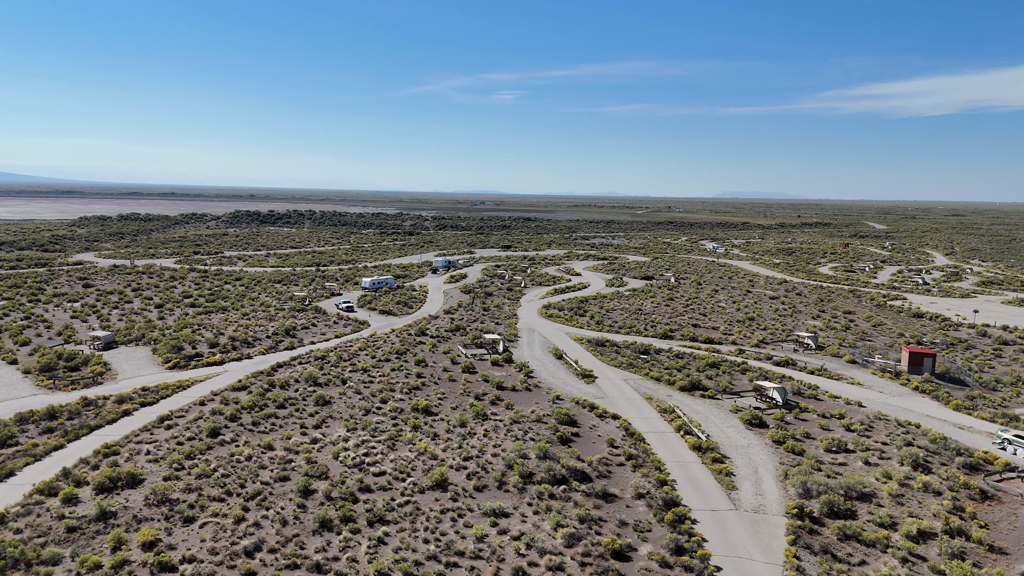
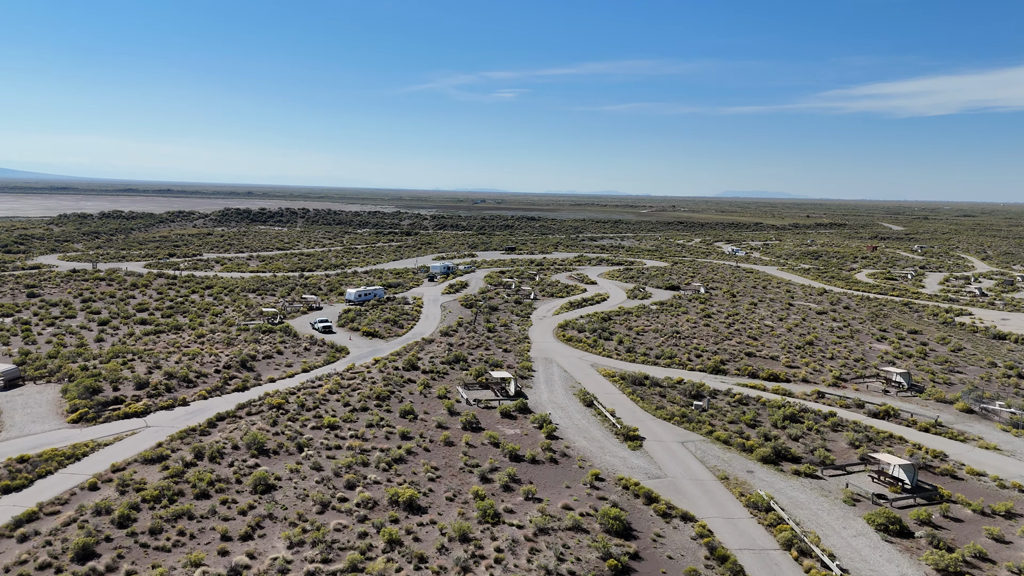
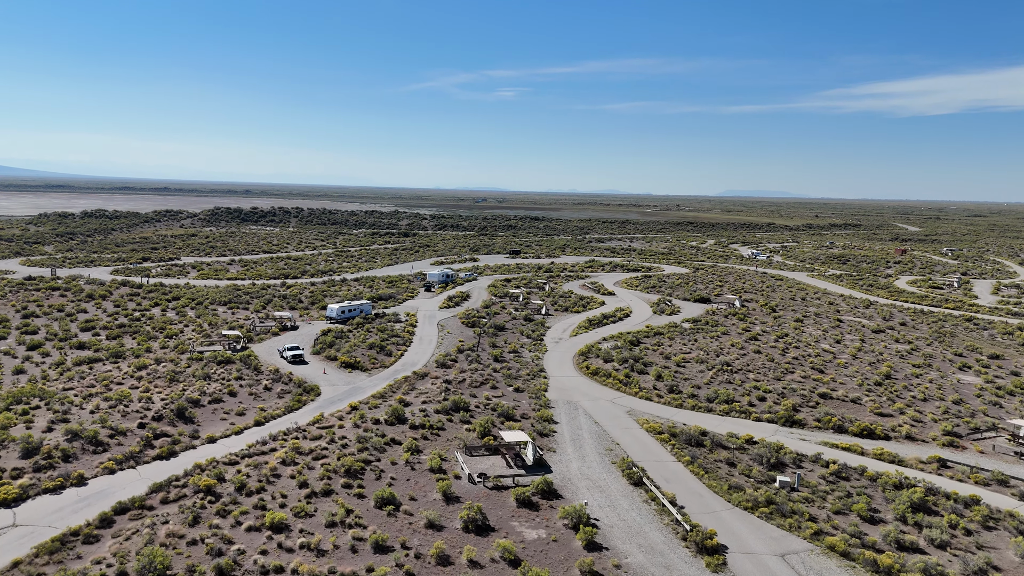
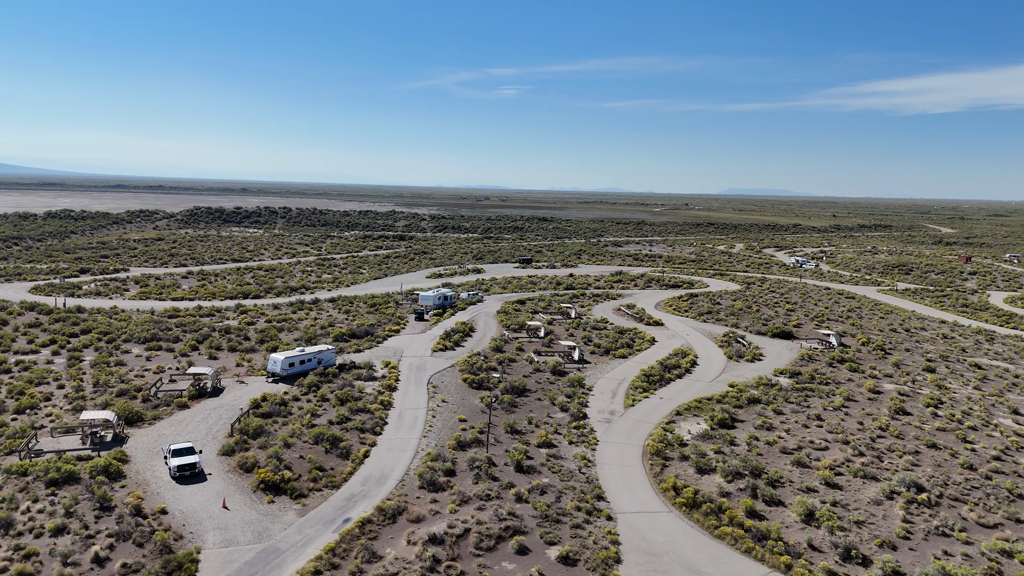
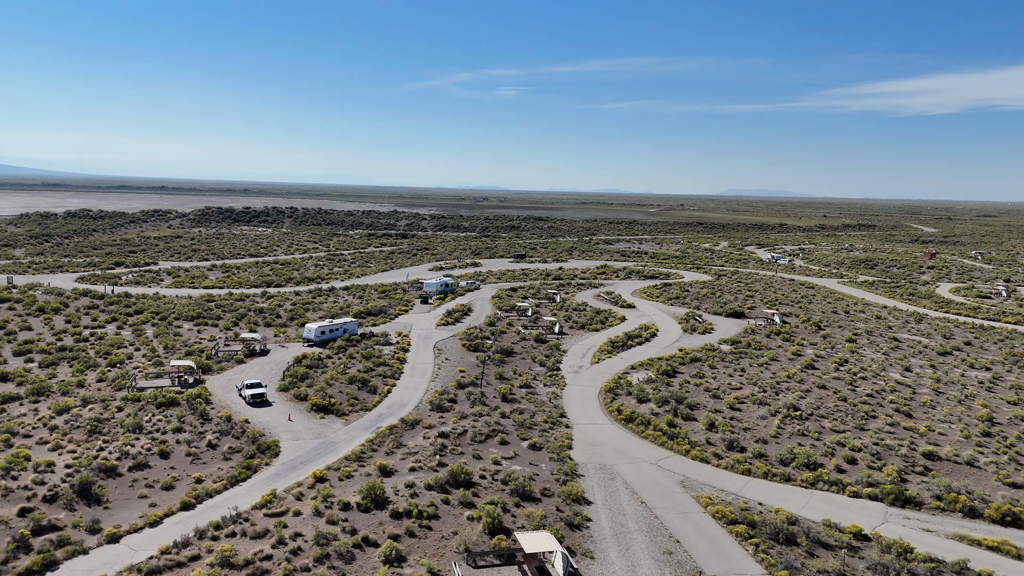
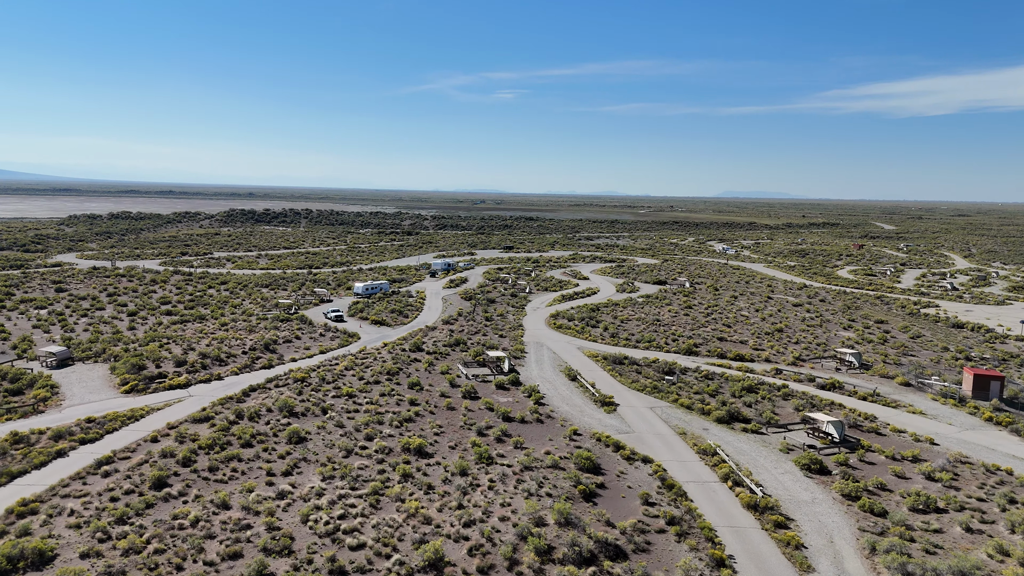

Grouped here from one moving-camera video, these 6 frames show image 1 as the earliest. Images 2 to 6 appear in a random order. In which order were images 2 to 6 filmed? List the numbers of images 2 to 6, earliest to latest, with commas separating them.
6, 2, 3, 5, 4
